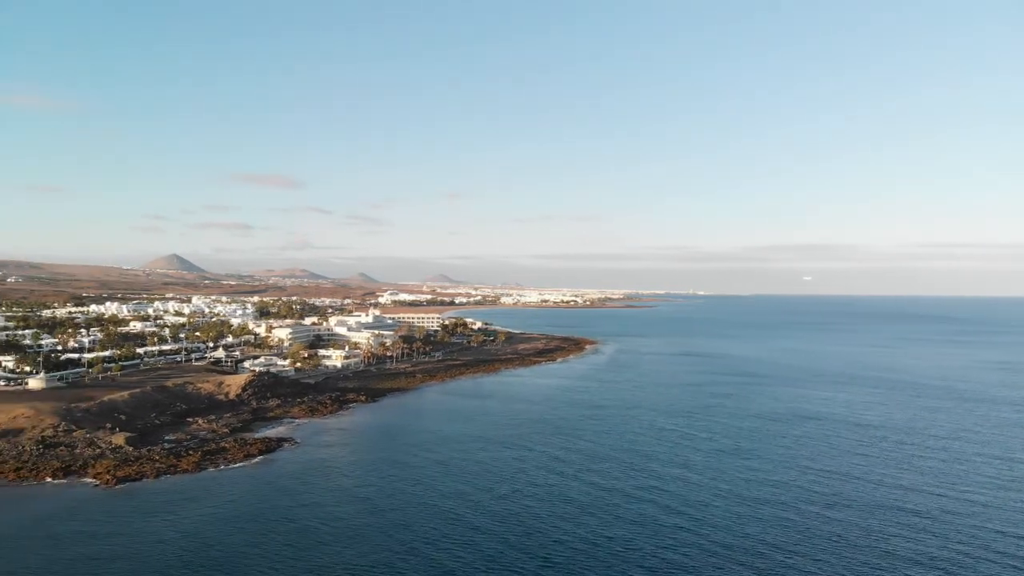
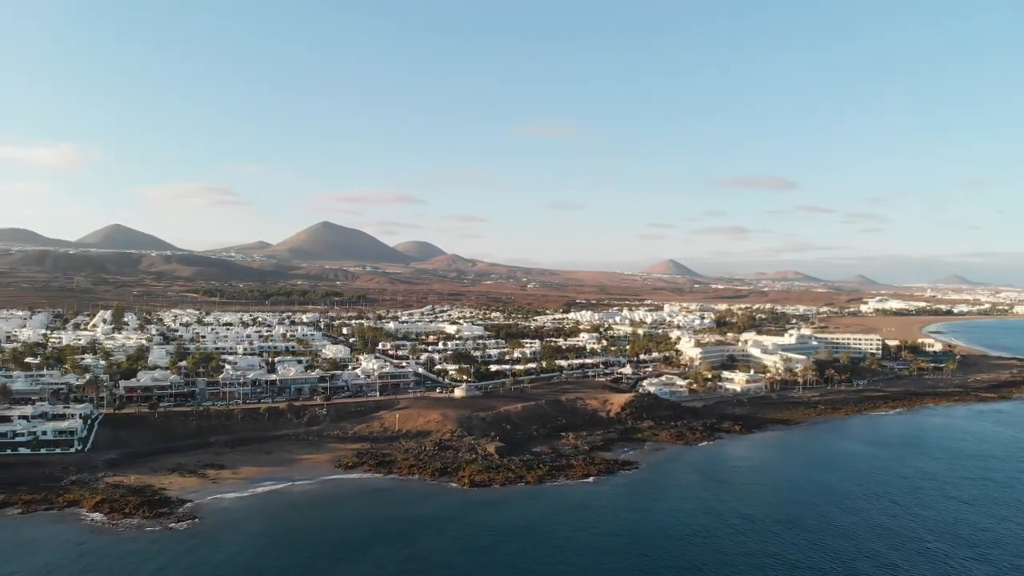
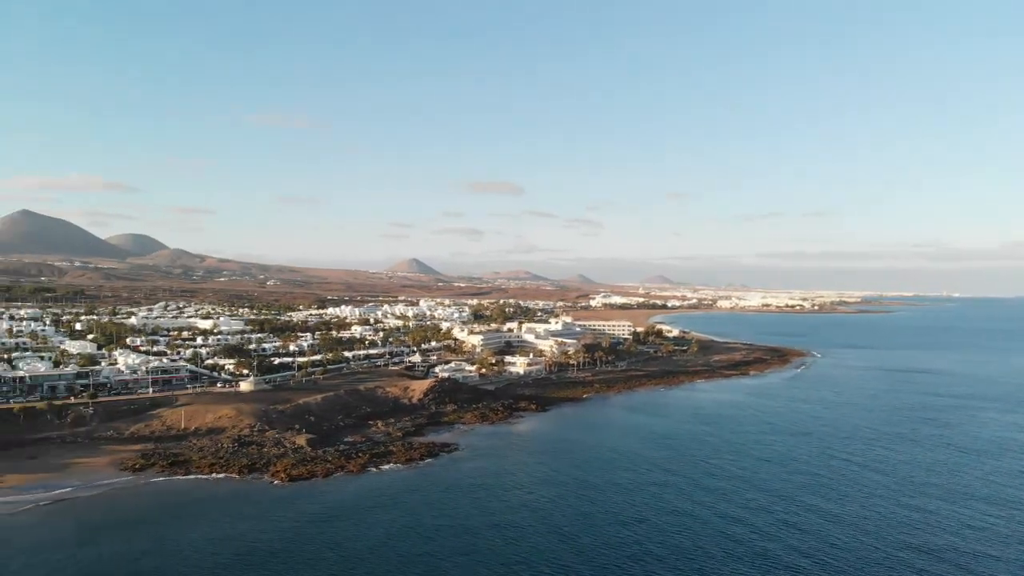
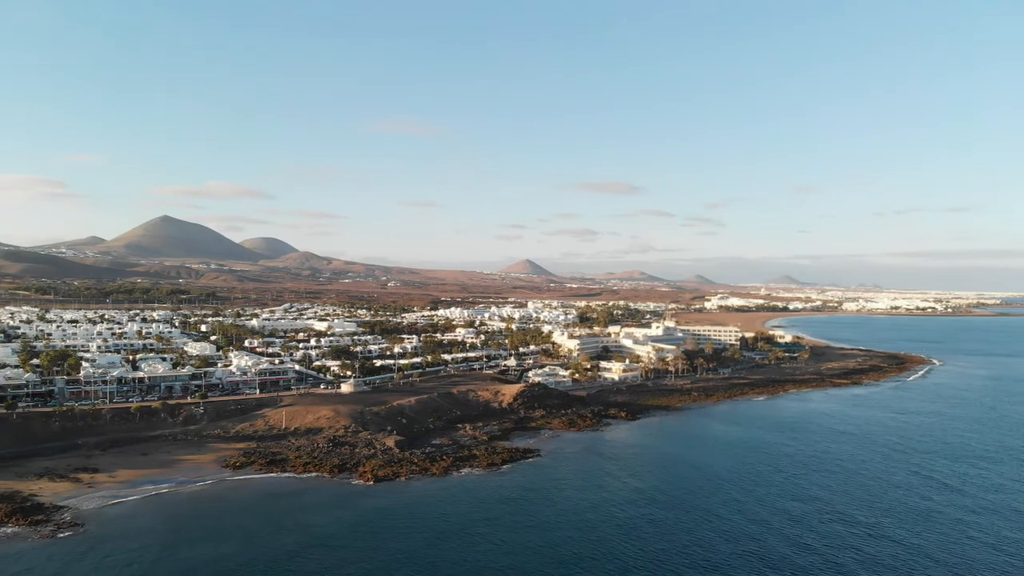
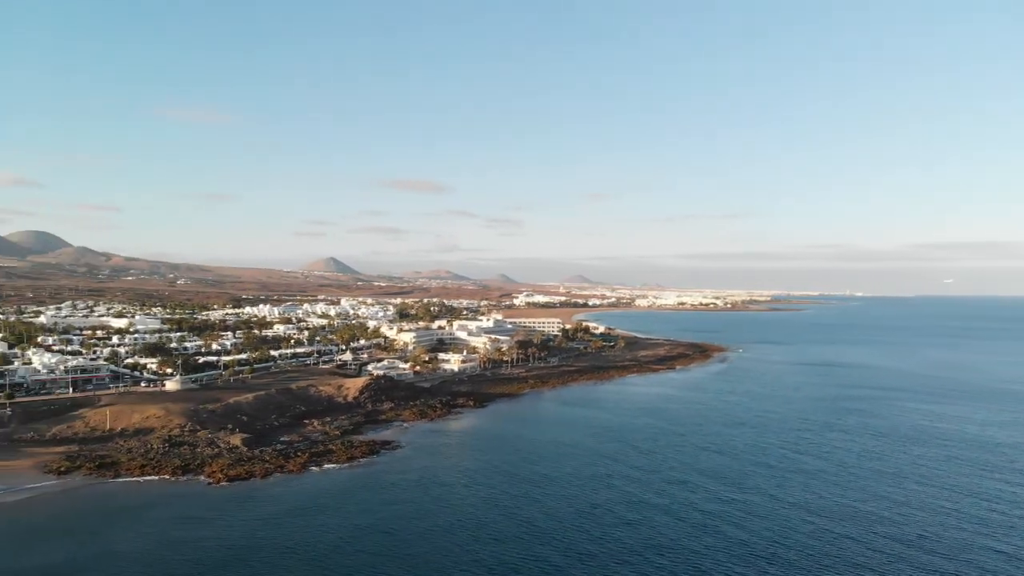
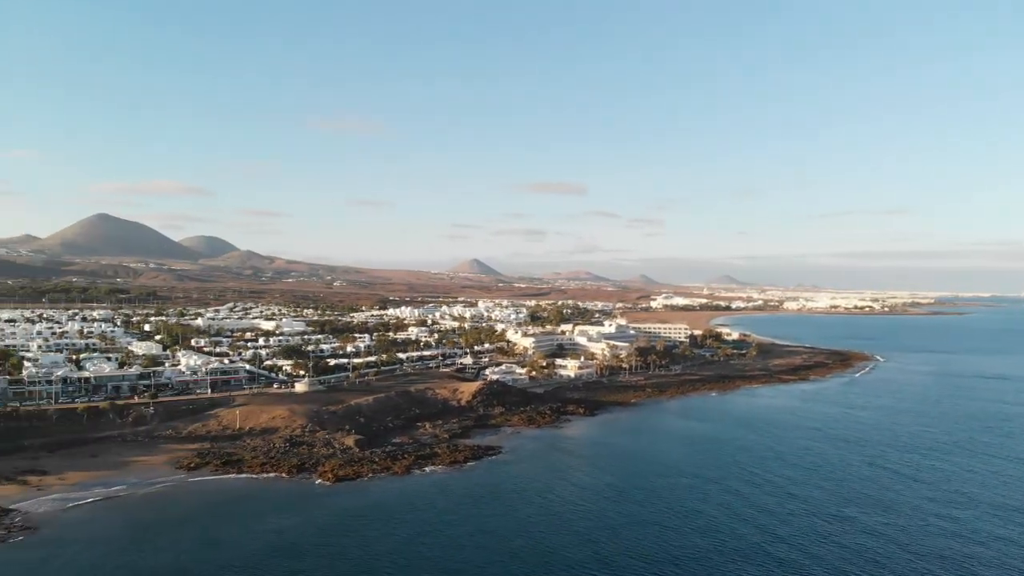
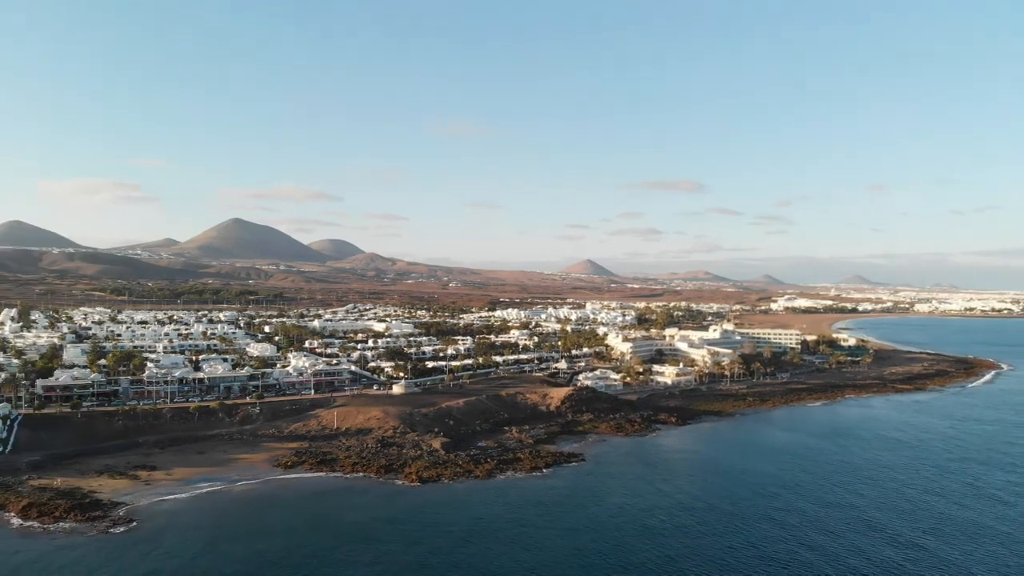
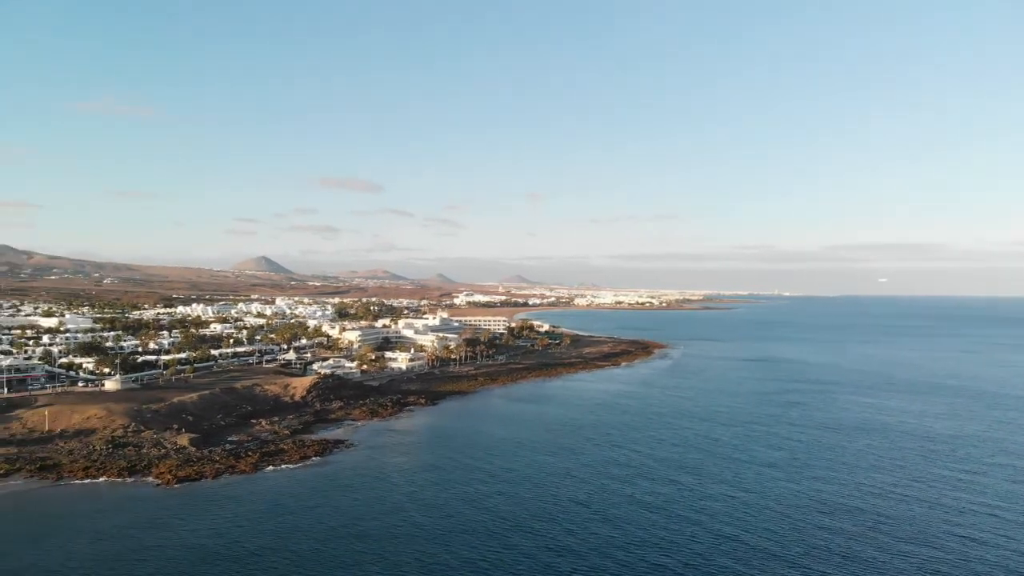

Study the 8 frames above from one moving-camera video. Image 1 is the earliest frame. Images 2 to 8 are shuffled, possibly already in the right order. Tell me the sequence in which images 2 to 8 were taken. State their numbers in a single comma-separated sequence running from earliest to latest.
8, 5, 3, 6, 4, 7, 2
